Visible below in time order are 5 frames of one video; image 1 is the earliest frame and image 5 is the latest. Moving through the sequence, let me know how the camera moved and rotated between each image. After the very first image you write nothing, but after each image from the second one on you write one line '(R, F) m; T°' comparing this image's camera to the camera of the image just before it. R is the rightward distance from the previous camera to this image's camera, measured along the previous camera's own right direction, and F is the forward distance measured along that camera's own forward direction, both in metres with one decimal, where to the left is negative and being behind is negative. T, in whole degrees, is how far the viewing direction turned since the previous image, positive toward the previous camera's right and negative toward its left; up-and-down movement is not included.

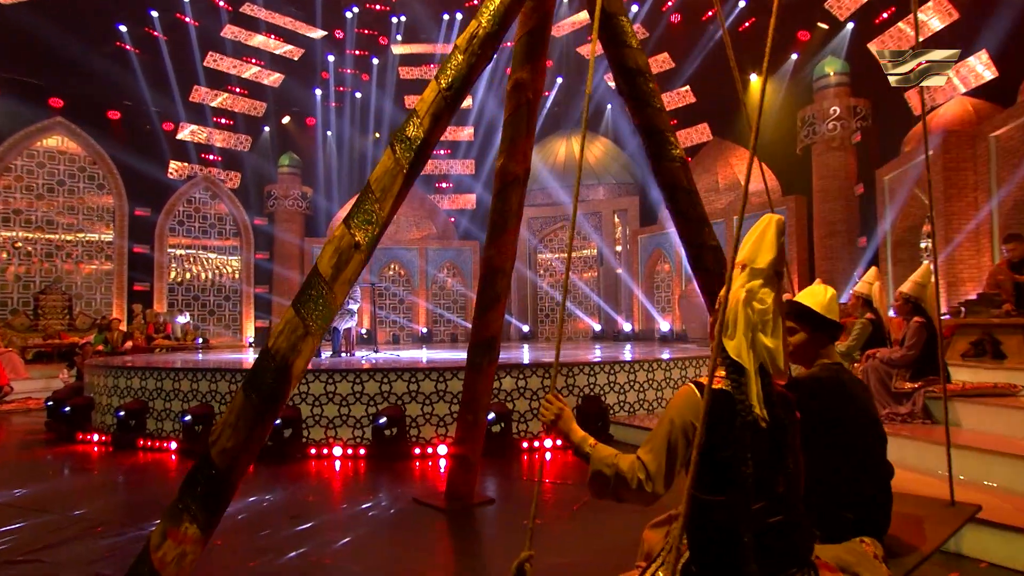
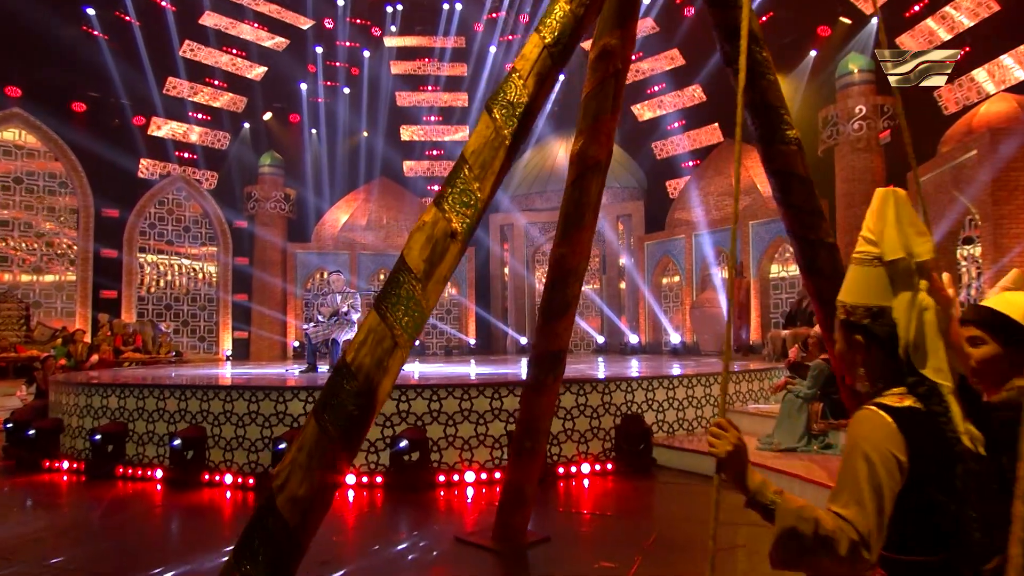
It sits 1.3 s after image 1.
(-0.4, +0.7) m; +3°
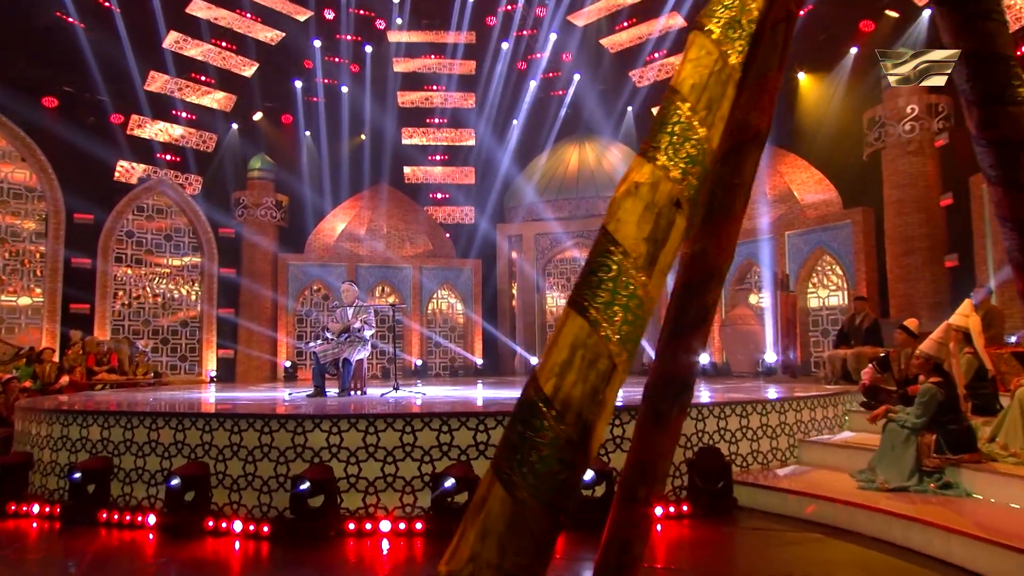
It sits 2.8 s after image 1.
(-0.5, +0.9) m; +2°
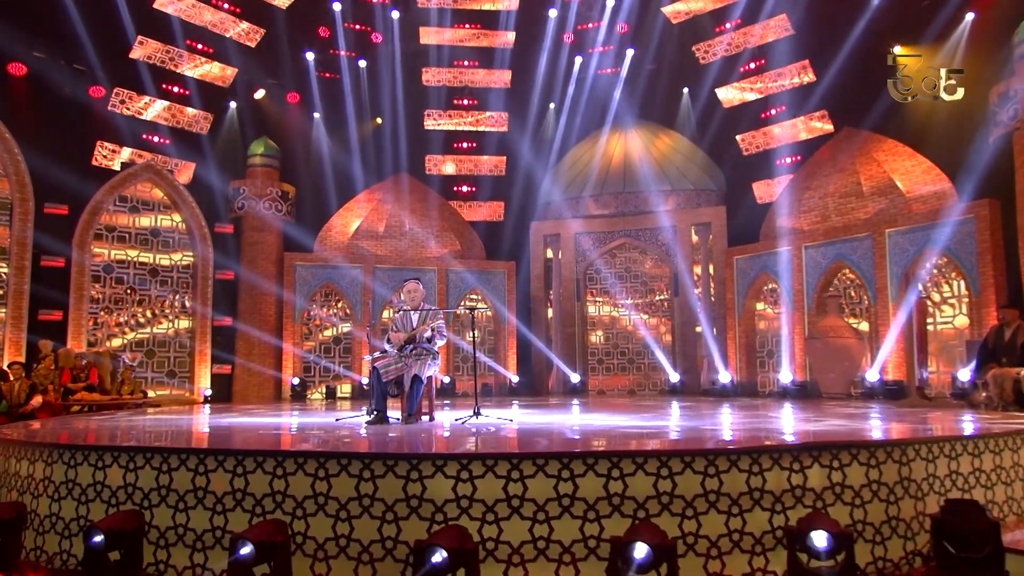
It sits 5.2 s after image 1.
(-0.9, +1.4) m; +3°
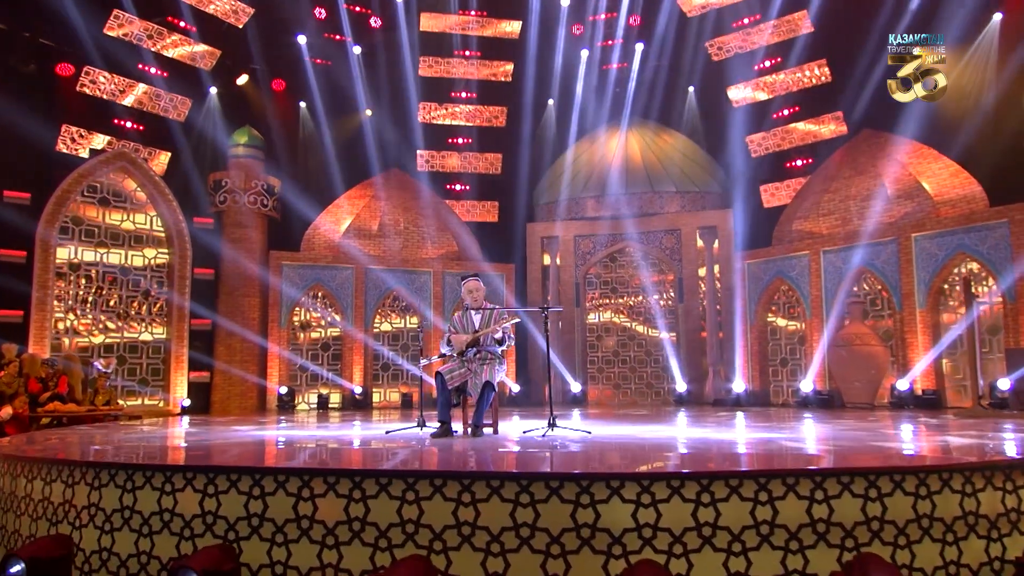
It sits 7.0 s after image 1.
(-0.9, +0.6) m; +6°
